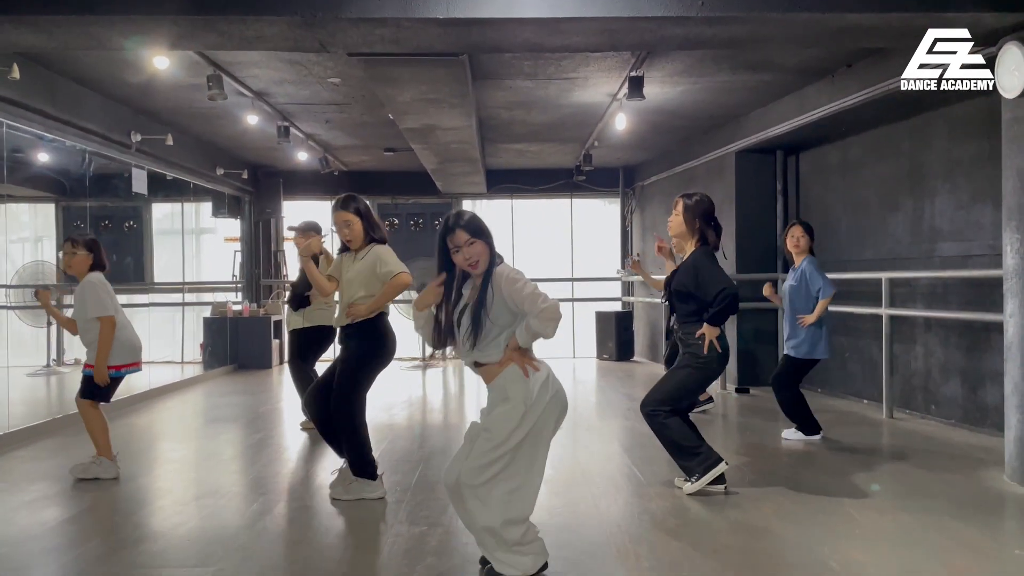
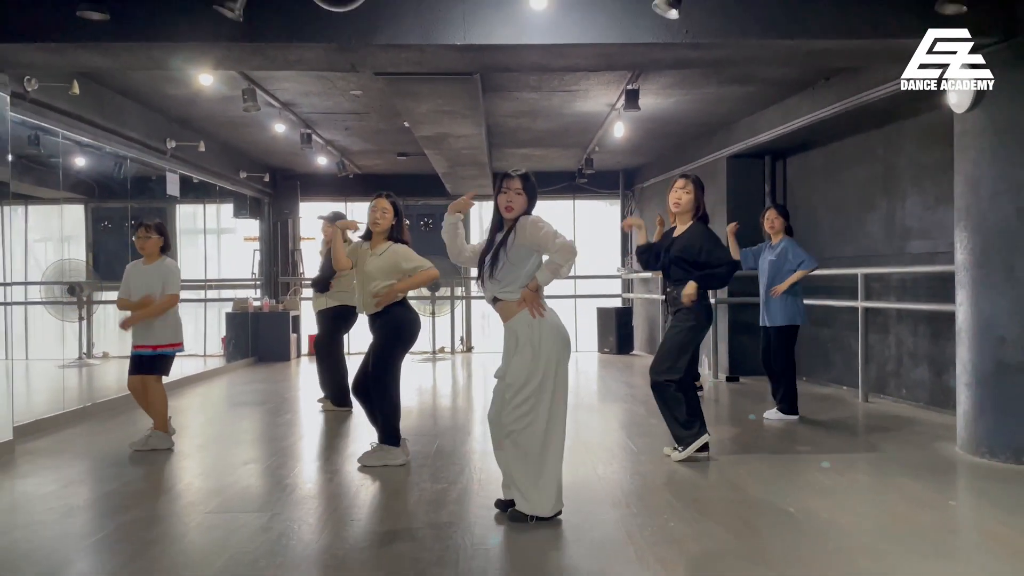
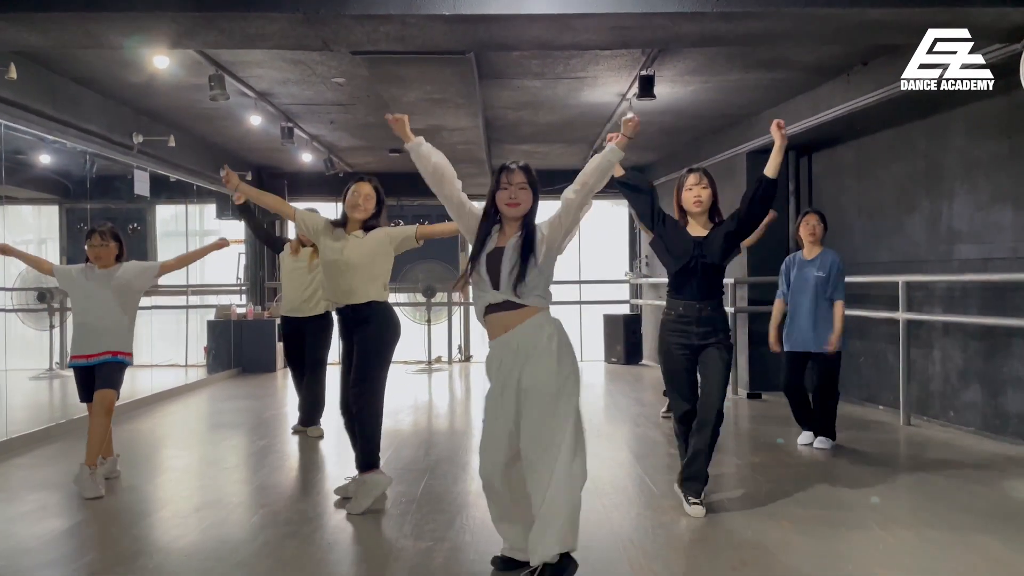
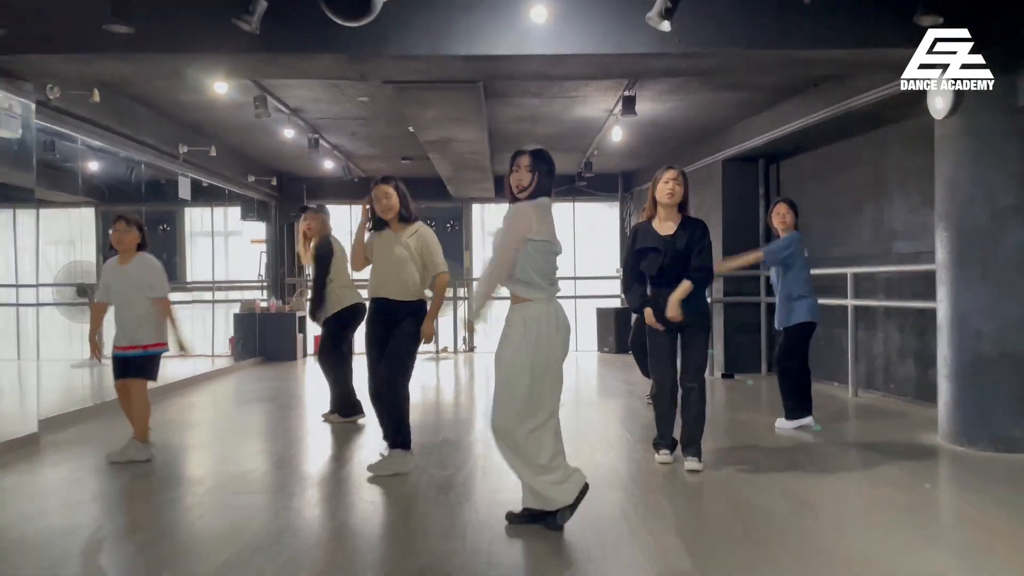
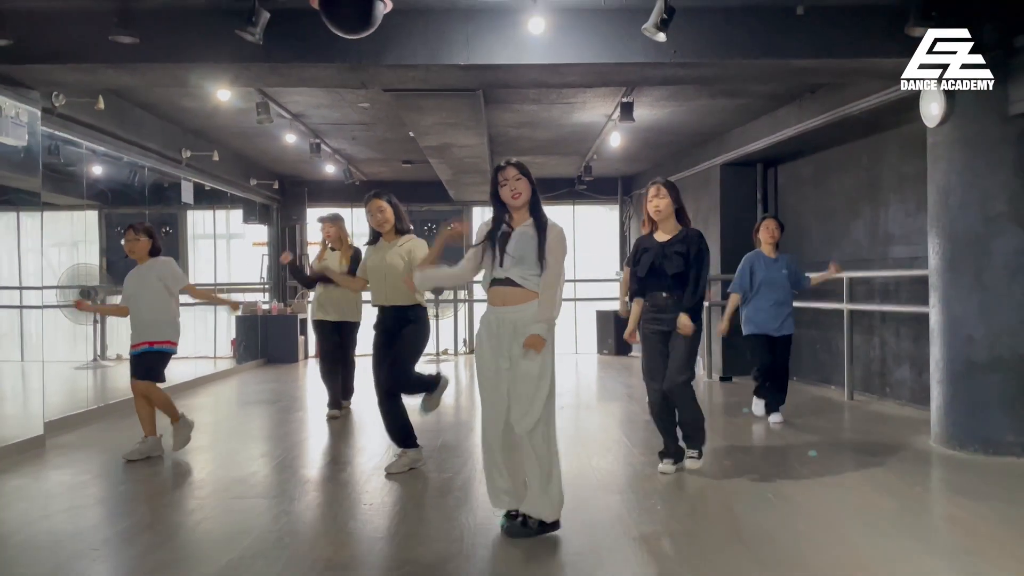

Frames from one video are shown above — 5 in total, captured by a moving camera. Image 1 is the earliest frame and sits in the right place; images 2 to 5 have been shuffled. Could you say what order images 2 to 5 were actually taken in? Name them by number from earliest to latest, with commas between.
2, 3, 5, 4
